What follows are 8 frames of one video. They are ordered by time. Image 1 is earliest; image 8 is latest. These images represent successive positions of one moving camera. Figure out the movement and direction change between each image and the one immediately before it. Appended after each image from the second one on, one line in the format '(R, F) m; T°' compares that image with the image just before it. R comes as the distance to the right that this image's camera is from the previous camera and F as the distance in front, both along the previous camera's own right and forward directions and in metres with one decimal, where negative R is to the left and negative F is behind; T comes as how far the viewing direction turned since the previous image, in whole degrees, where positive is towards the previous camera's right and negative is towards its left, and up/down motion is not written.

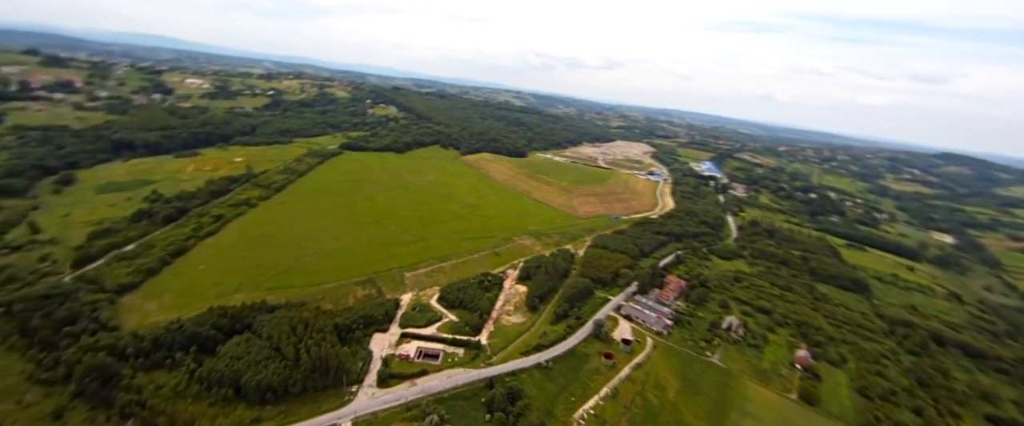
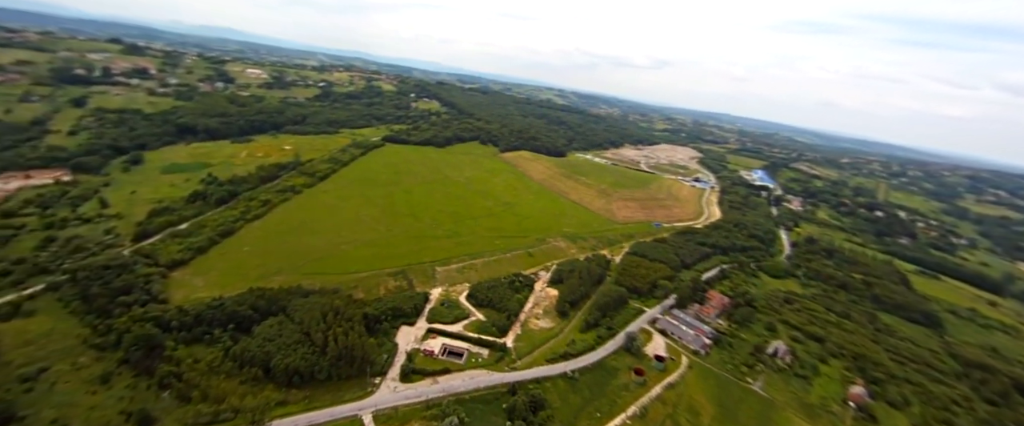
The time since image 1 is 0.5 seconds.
(-0.7, +1.2) m; -5°
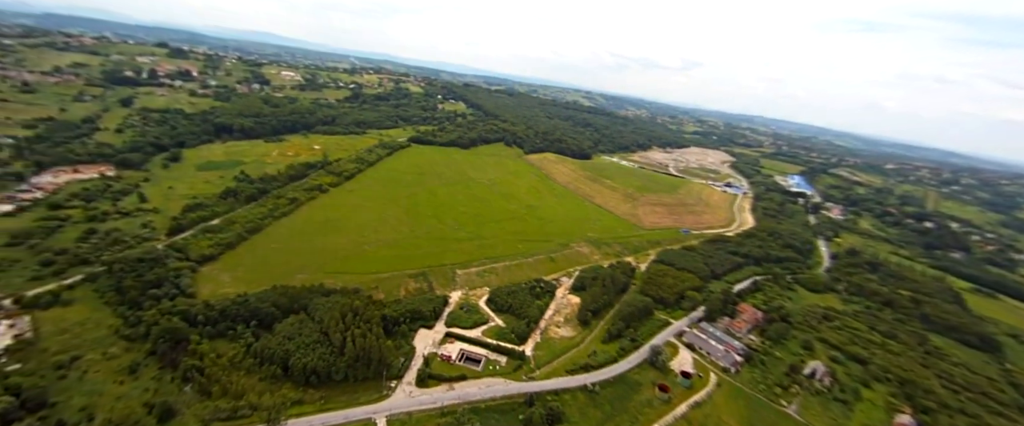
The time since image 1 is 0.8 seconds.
(-0.4, +0.9) m; -3°
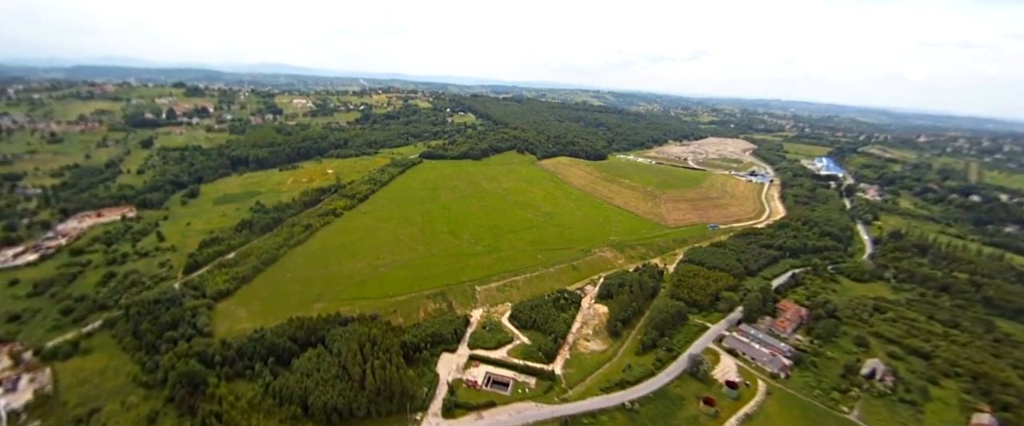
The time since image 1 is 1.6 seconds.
(-0.4, +1.5) m; -2°
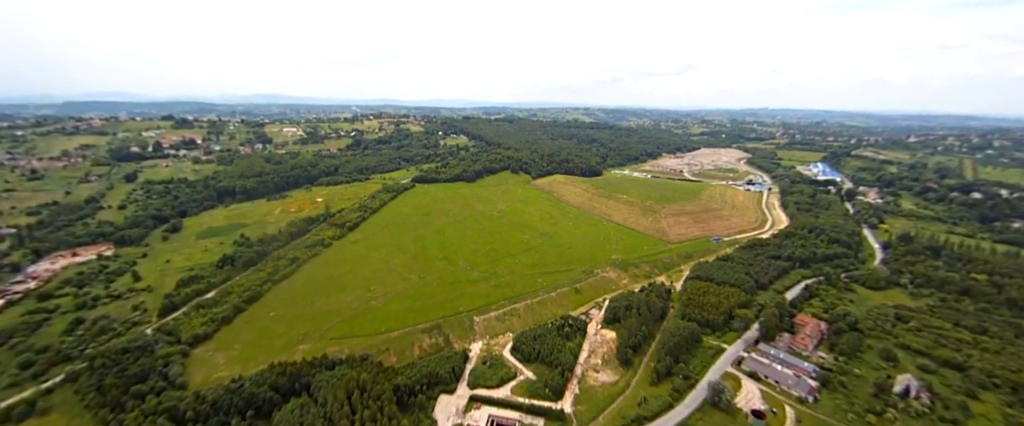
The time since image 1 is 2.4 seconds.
(+0.1, +1.8) m; +1°
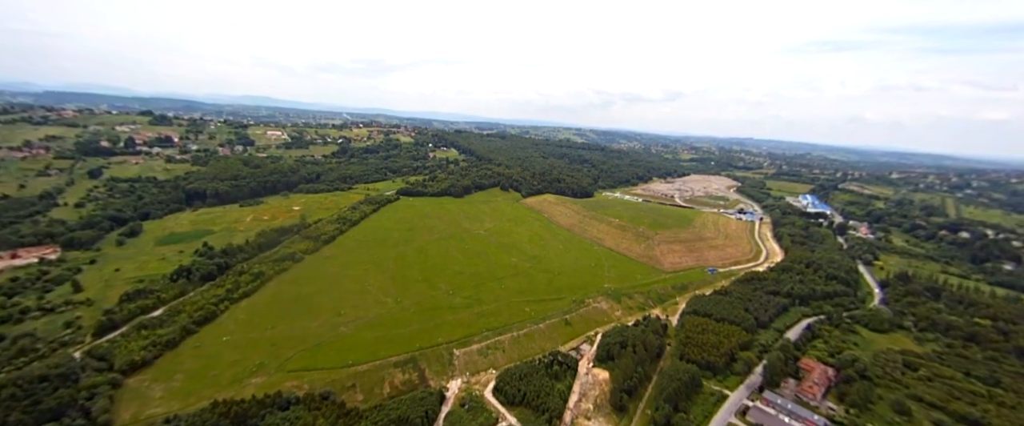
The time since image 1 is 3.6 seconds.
(0.0, +2.8) m; +2°
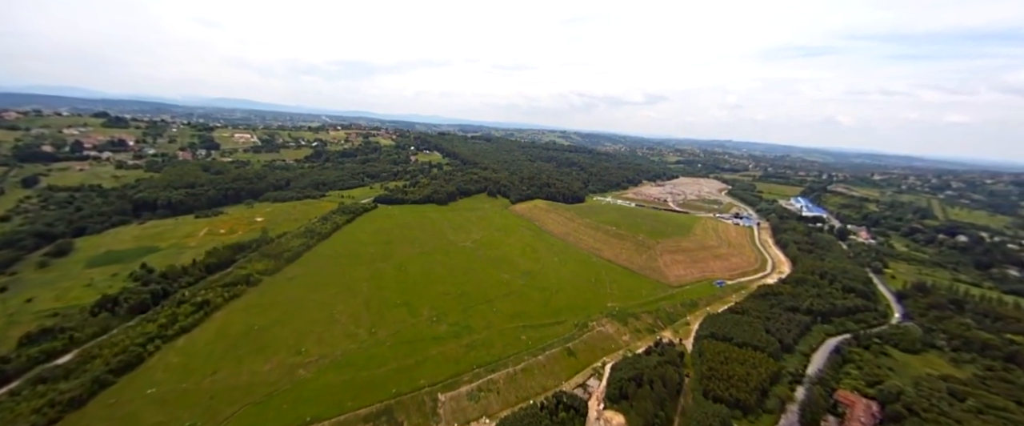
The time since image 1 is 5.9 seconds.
(-0.9, +5.4) m; +3°
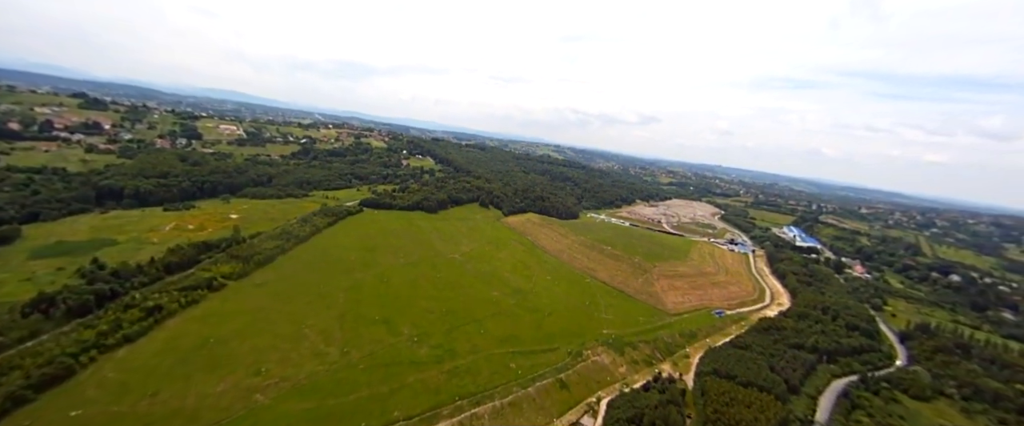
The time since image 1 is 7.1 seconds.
(-0.6, +2.7) m; +2°
